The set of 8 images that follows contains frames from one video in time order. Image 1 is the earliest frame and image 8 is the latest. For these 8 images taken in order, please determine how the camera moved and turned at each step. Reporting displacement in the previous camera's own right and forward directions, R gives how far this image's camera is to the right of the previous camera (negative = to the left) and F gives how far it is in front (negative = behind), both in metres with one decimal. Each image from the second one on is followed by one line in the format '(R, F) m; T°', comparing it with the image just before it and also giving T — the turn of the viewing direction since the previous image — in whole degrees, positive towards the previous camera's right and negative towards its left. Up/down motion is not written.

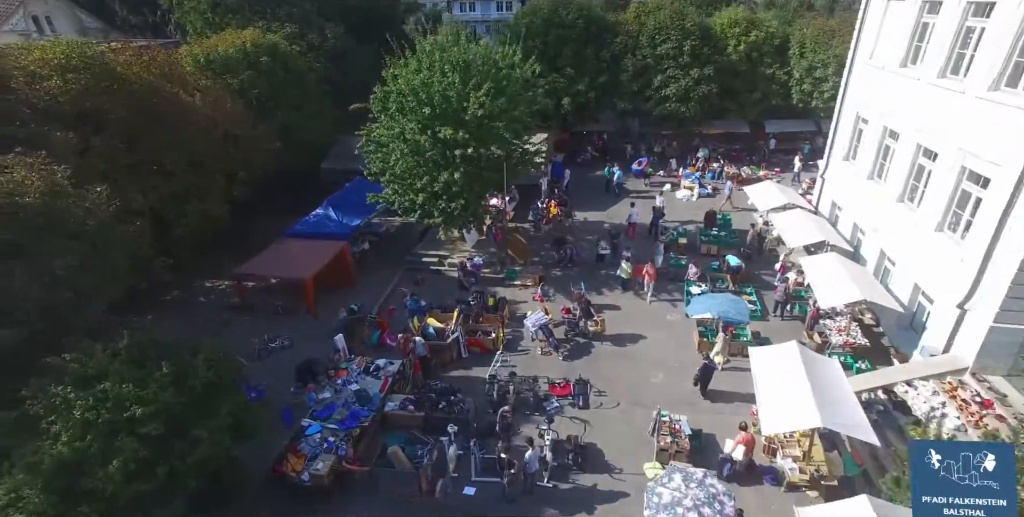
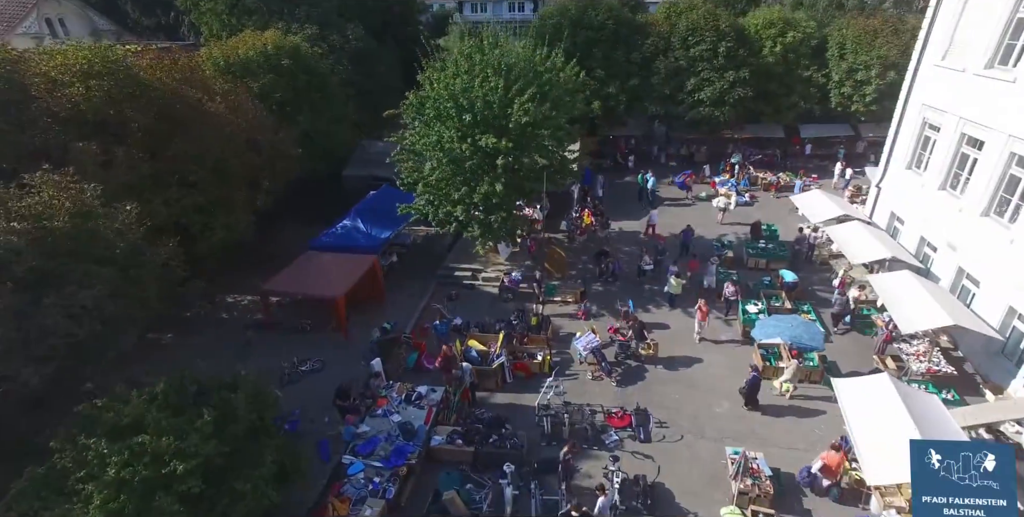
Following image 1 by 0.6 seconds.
(-1.4, +1.2) m; 0°
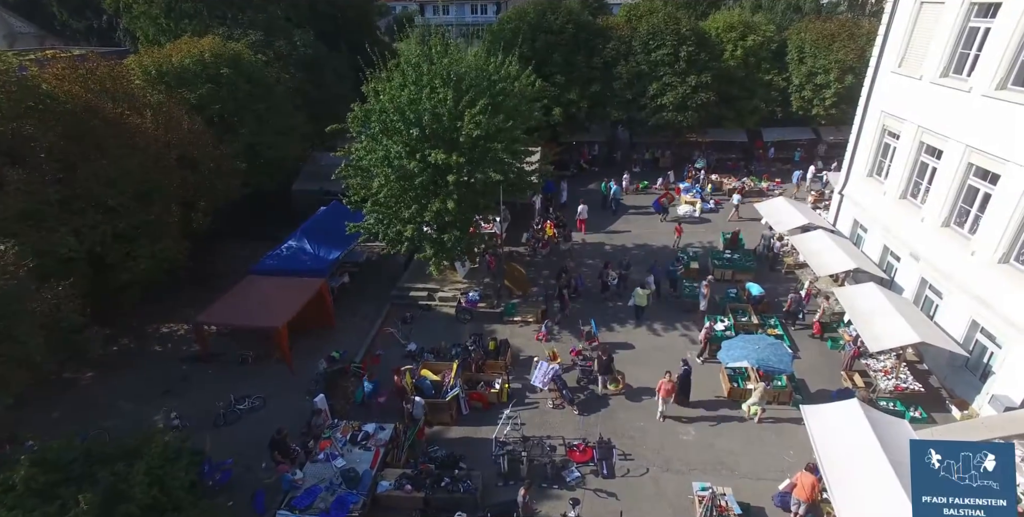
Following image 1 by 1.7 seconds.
(+0.6, +1.0) m; +3°
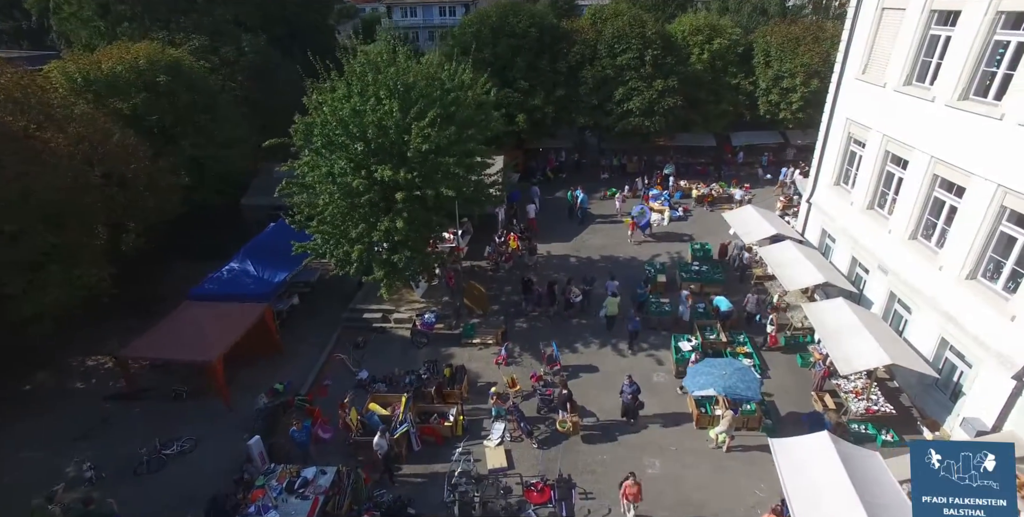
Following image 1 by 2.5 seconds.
(+0.8, +1.0) m; +2°
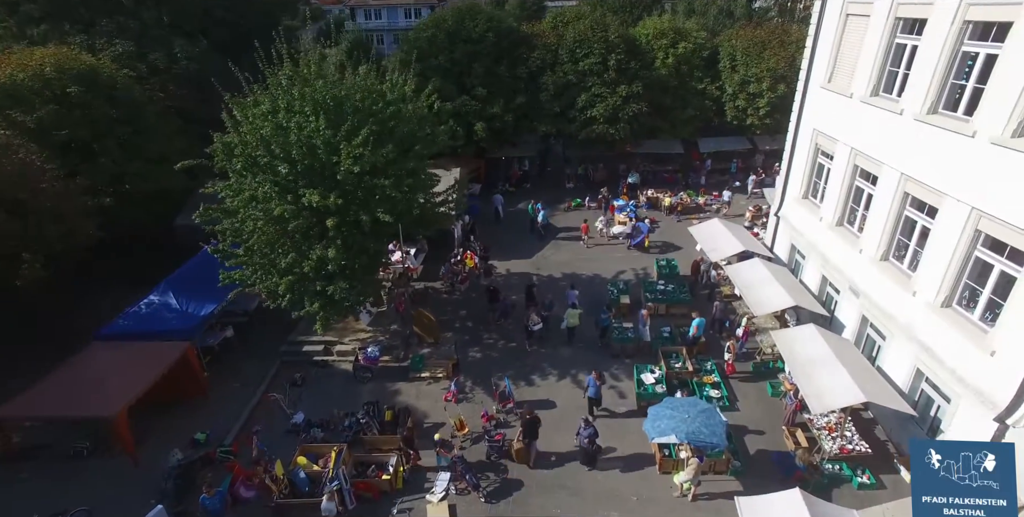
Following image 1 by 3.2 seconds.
(+1.0, +1.4) m; +2°
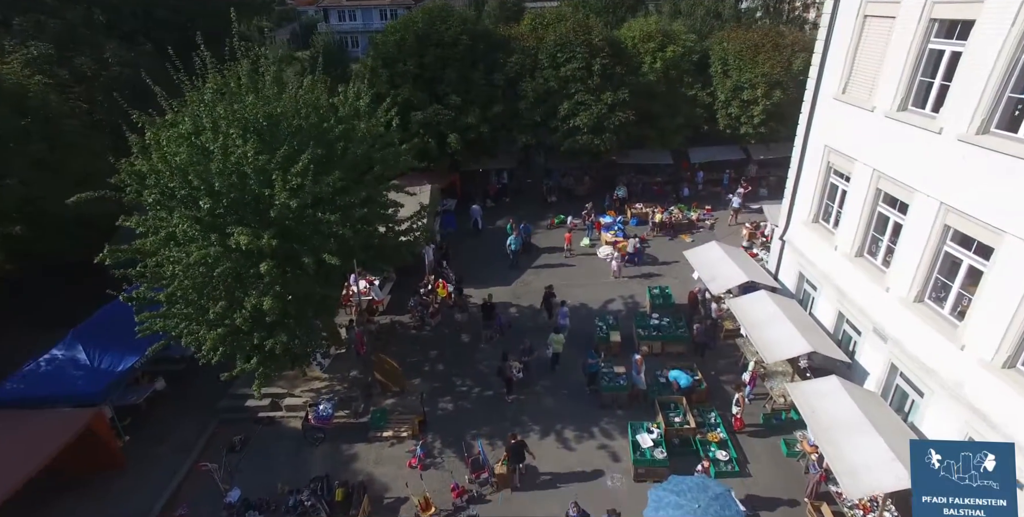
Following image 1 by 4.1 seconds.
(+0.3, +2.3) m; +2°
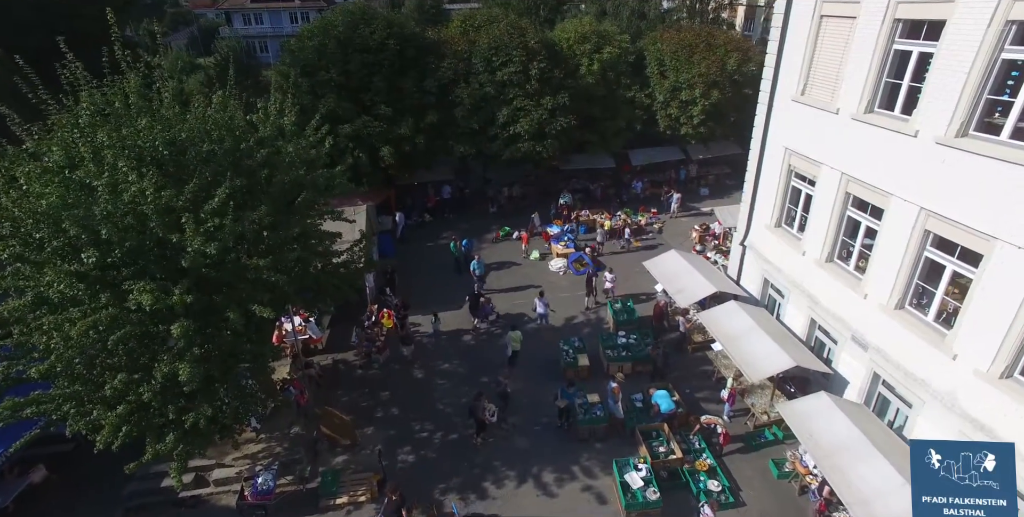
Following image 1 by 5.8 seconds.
(-0.7, +1.5) m; +7°
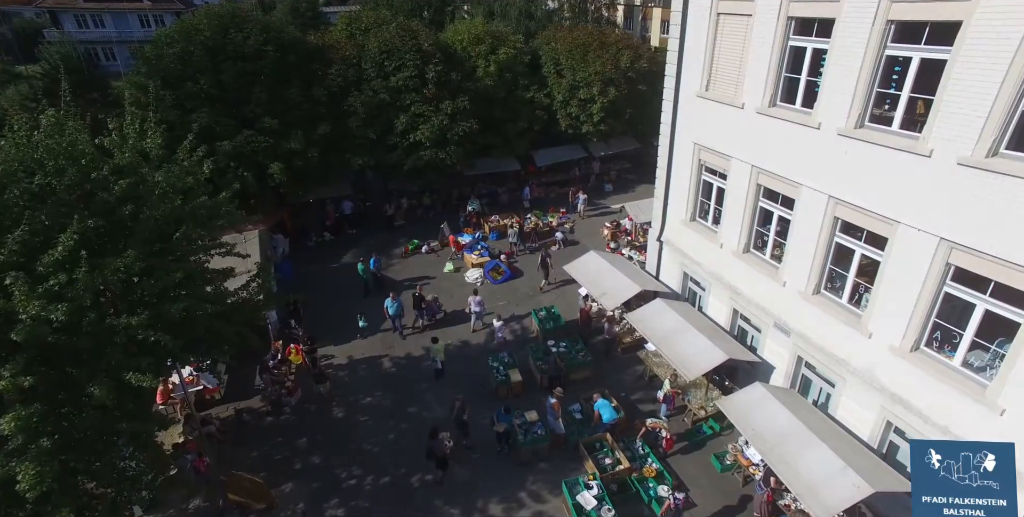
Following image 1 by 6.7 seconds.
(-0.4, +1.0) m; +10°
